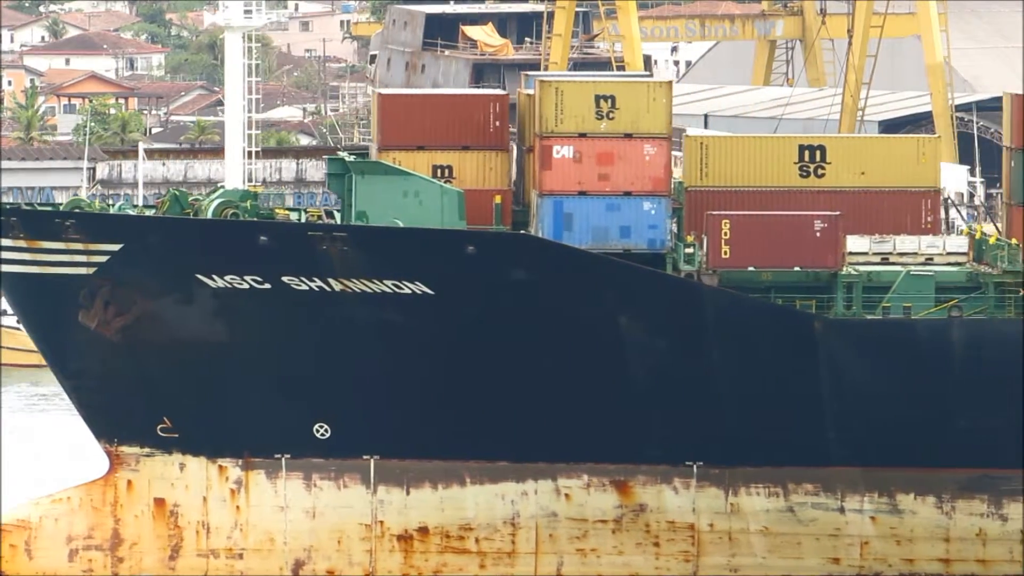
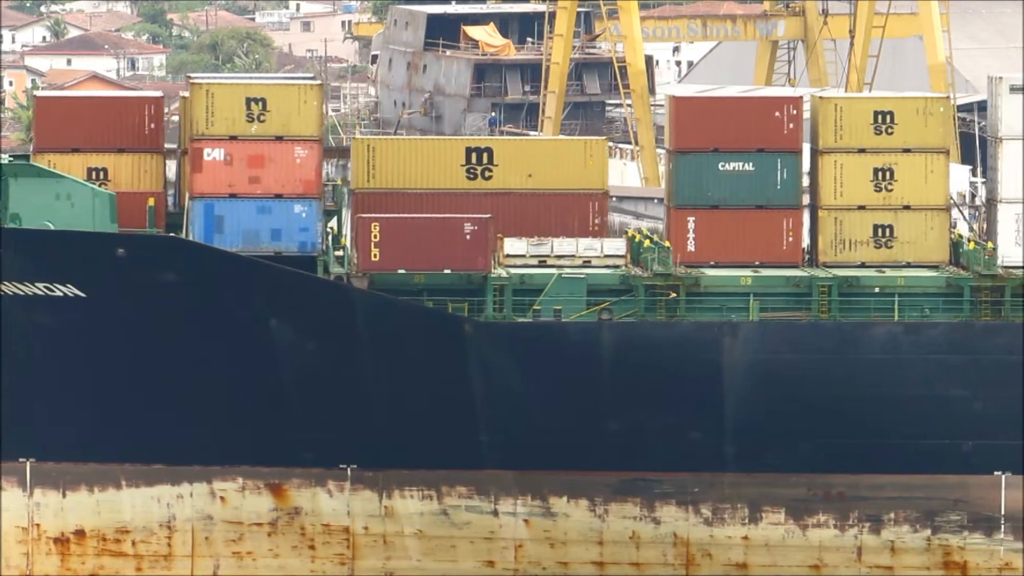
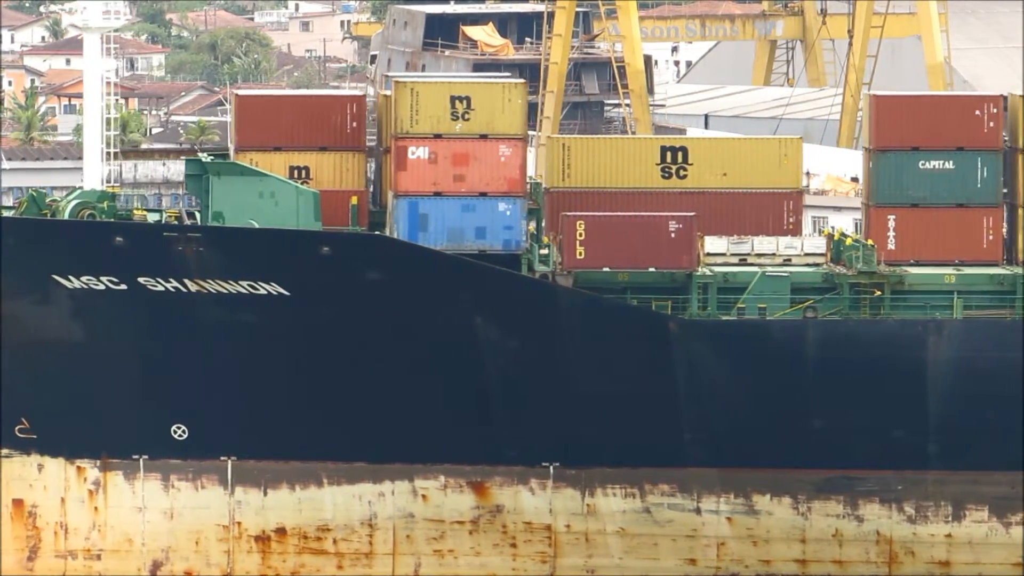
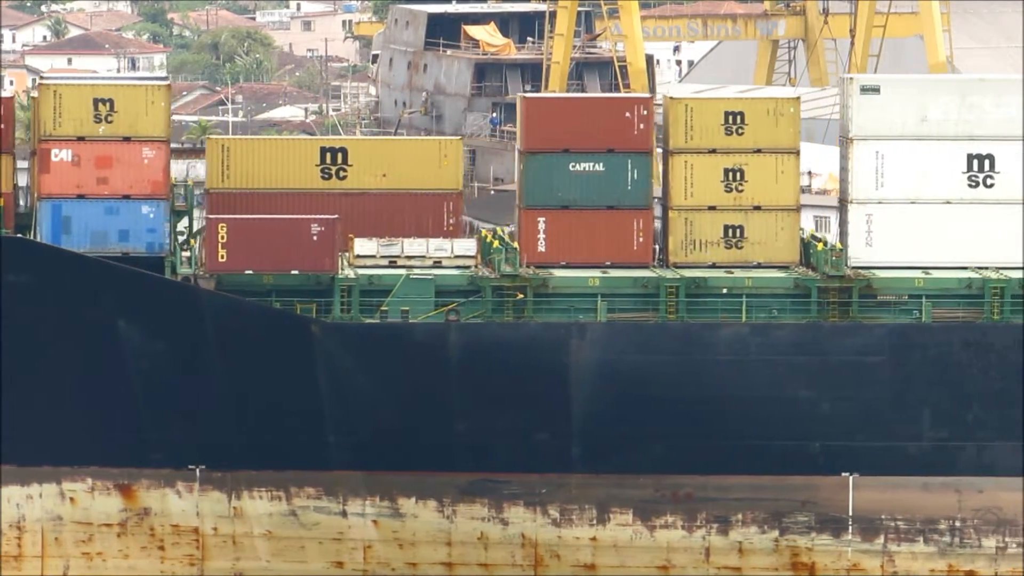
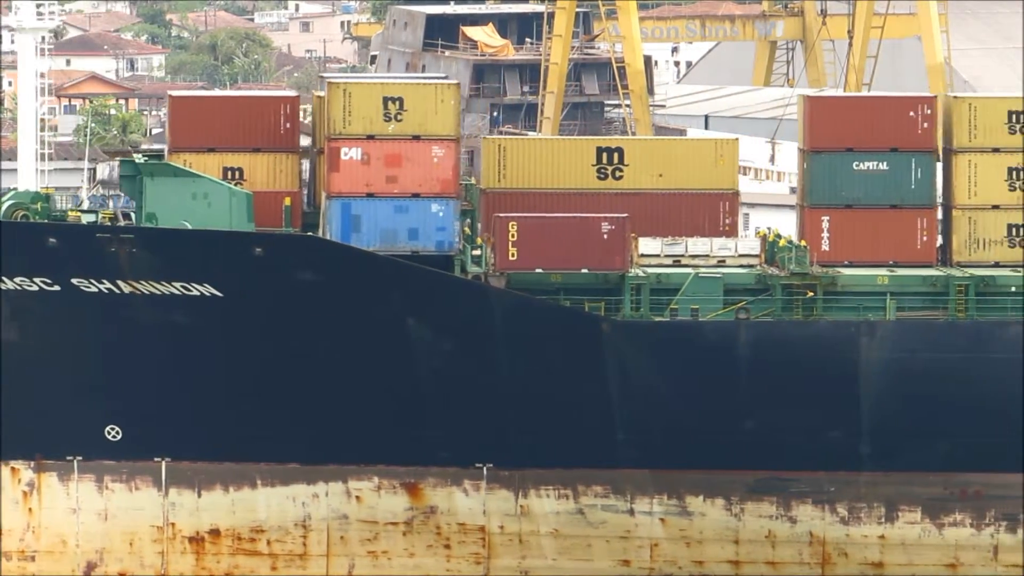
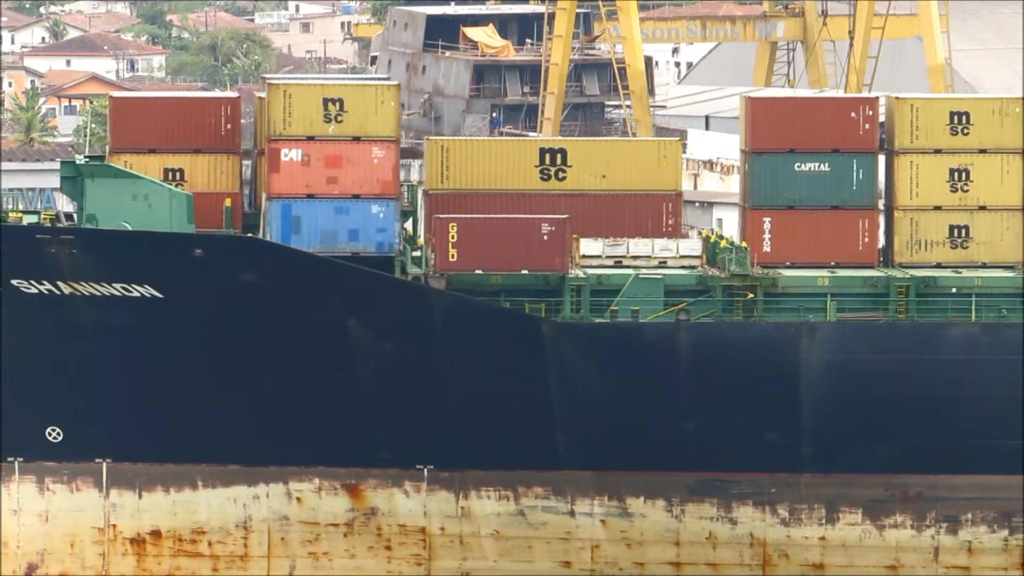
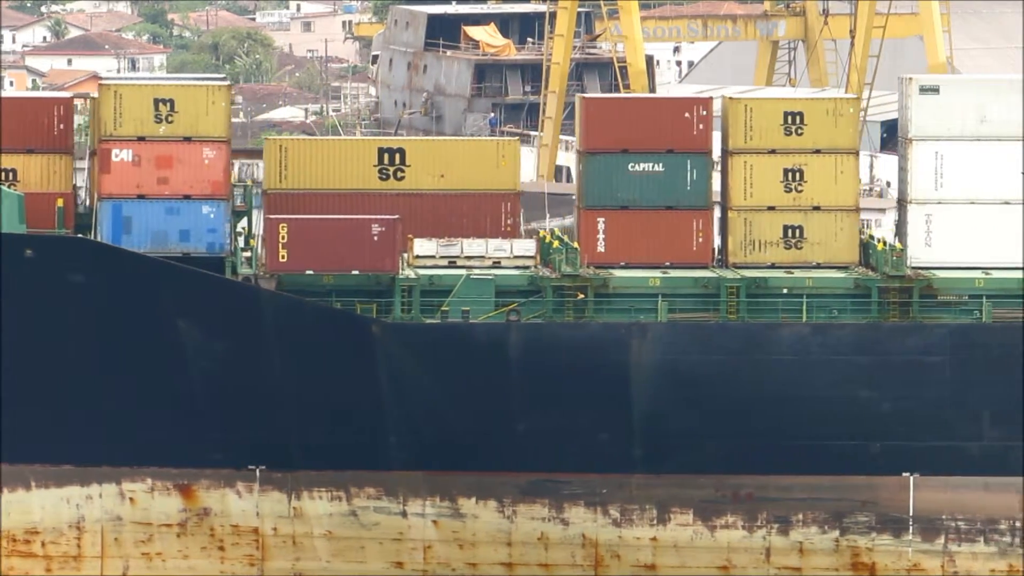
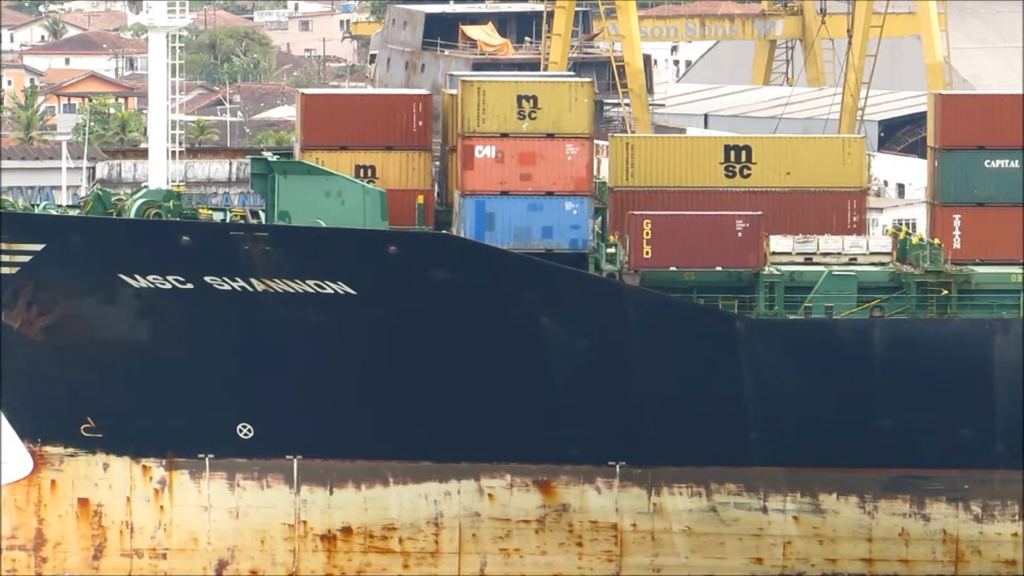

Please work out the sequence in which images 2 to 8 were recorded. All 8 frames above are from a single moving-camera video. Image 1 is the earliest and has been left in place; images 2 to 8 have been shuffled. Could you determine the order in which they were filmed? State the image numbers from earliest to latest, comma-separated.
8, 3, 5, 6, 2, 7, 4
